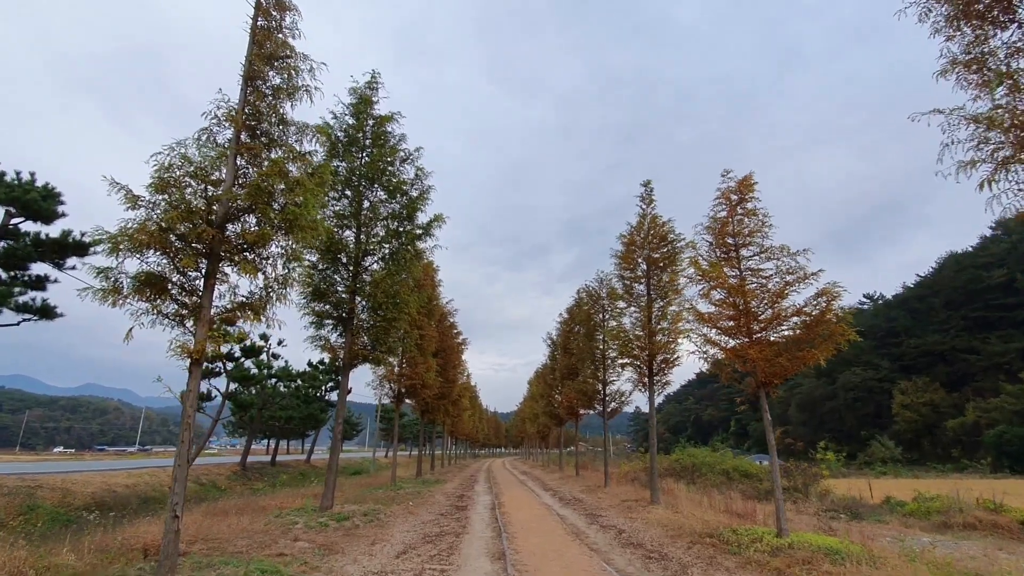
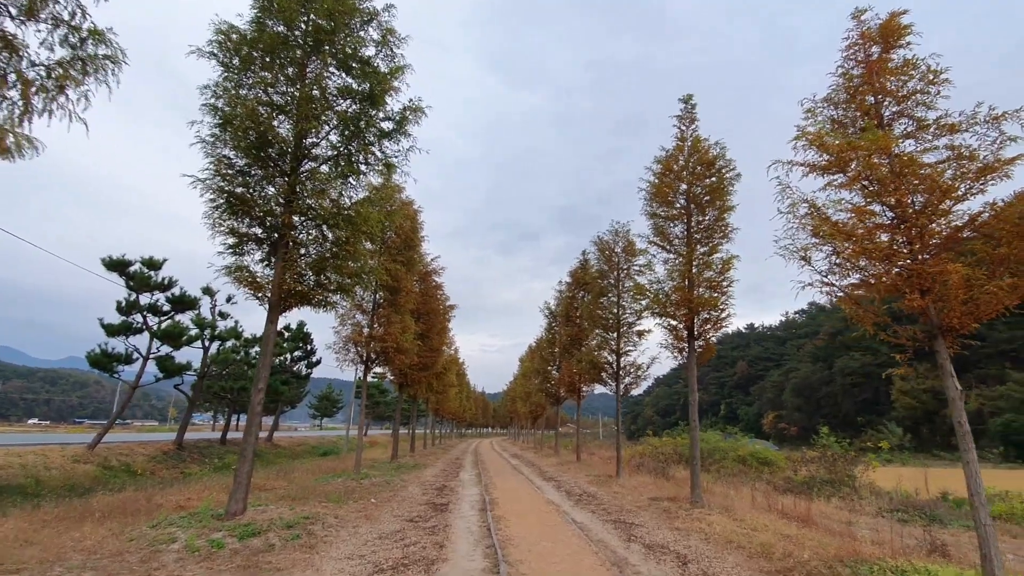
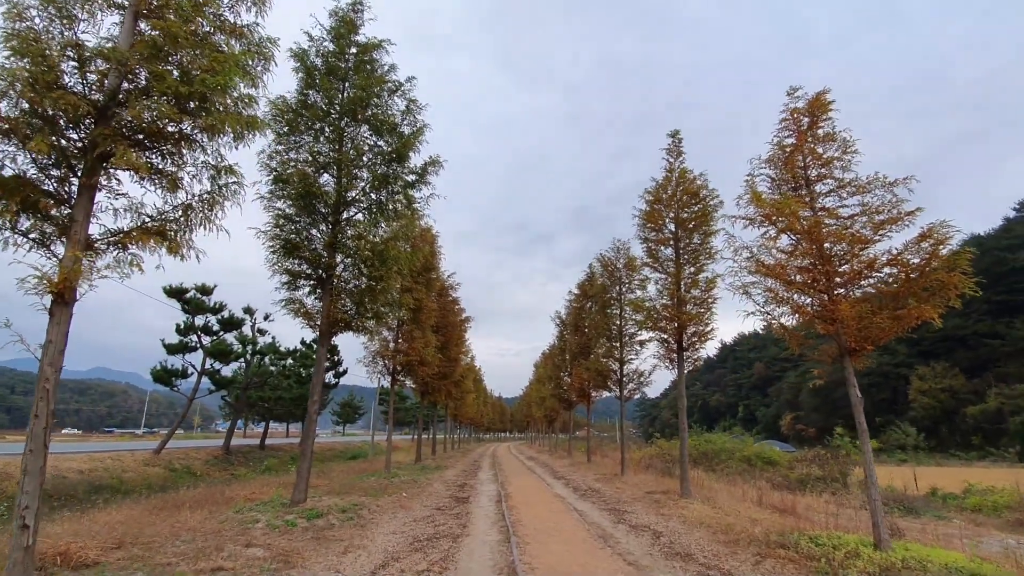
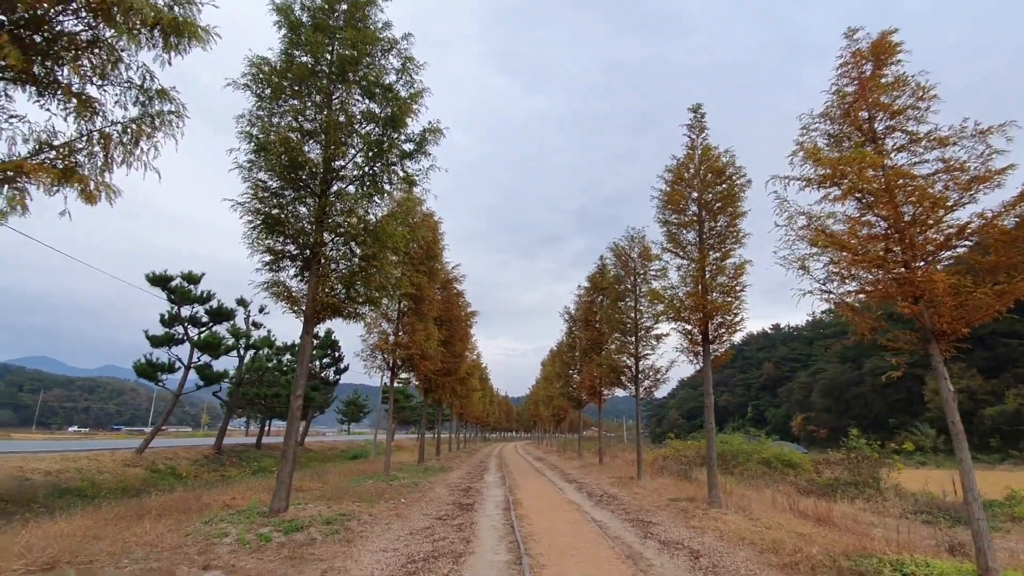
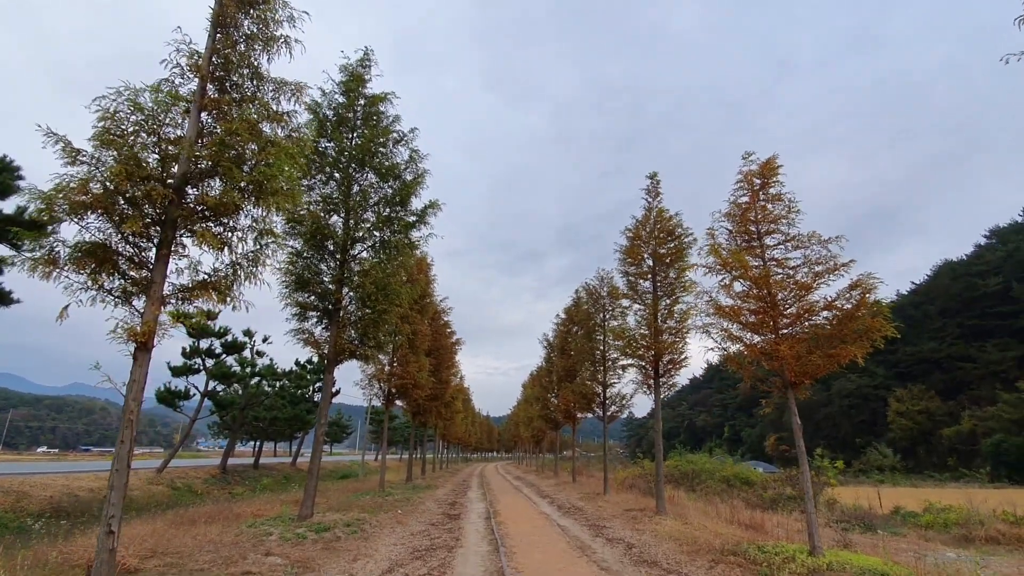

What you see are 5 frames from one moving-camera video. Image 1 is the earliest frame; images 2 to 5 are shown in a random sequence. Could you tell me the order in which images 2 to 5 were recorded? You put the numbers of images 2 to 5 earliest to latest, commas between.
5, 3, 4, 2
